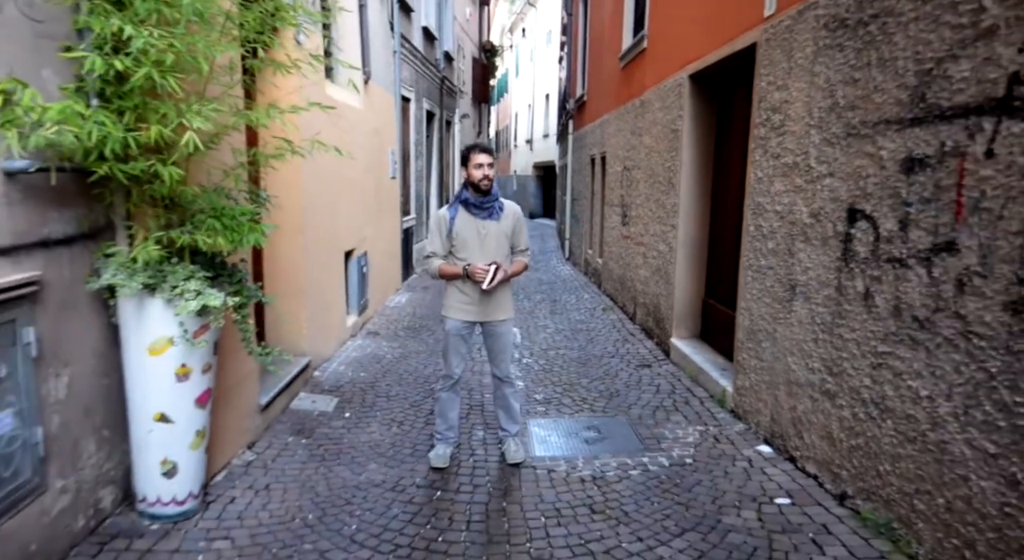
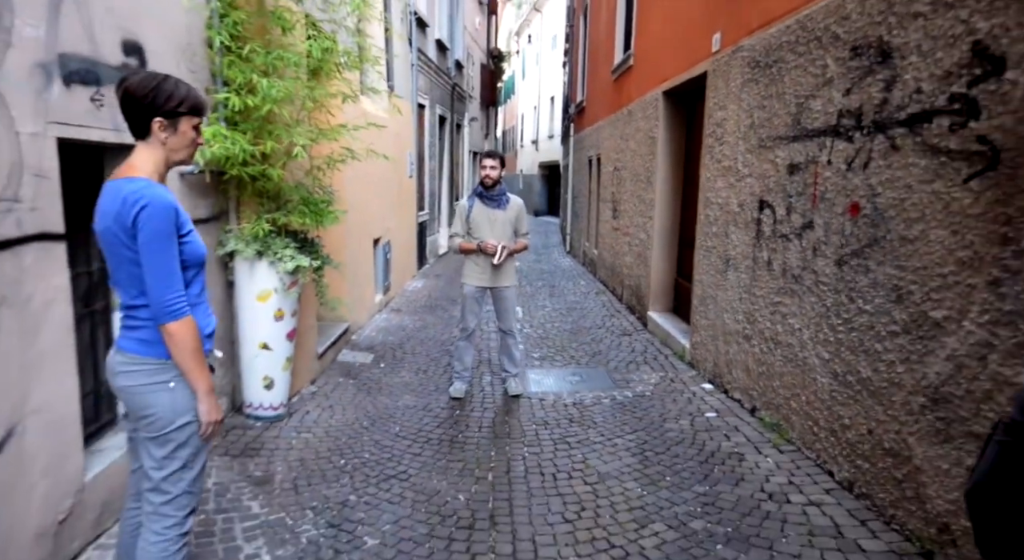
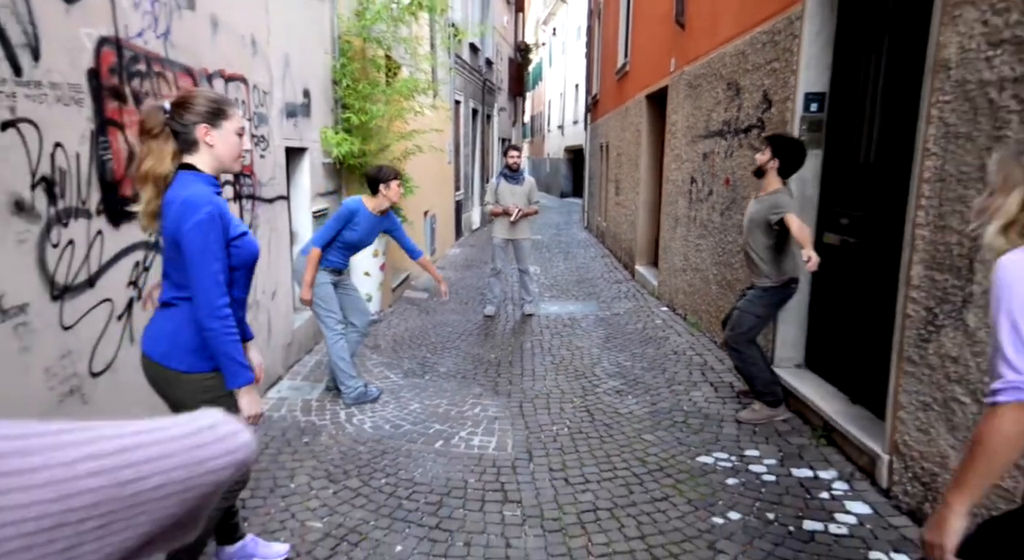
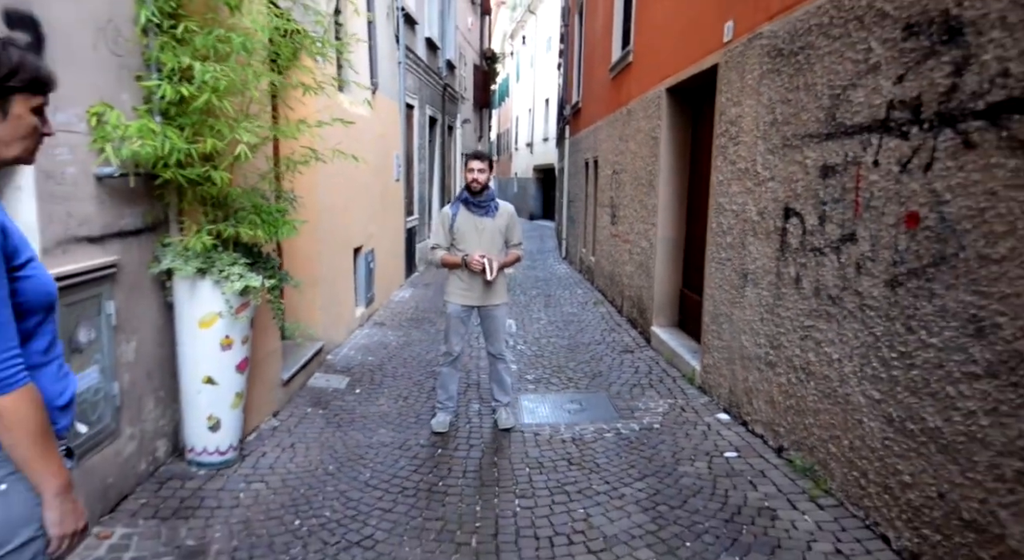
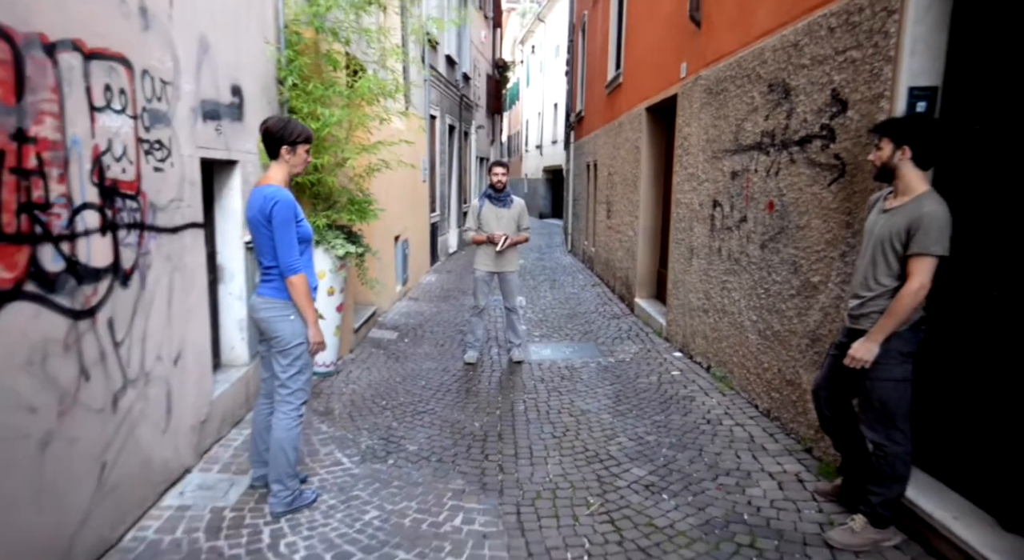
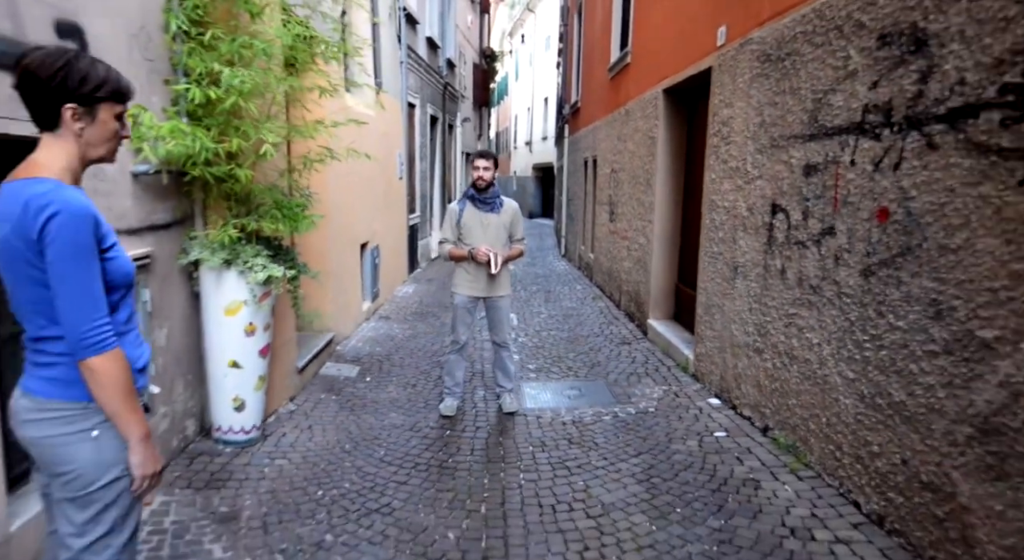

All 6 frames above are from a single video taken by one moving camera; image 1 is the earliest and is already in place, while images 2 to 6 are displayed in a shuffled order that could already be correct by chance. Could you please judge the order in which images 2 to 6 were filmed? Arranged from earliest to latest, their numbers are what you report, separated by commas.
4, 6, 2, 5, 3
